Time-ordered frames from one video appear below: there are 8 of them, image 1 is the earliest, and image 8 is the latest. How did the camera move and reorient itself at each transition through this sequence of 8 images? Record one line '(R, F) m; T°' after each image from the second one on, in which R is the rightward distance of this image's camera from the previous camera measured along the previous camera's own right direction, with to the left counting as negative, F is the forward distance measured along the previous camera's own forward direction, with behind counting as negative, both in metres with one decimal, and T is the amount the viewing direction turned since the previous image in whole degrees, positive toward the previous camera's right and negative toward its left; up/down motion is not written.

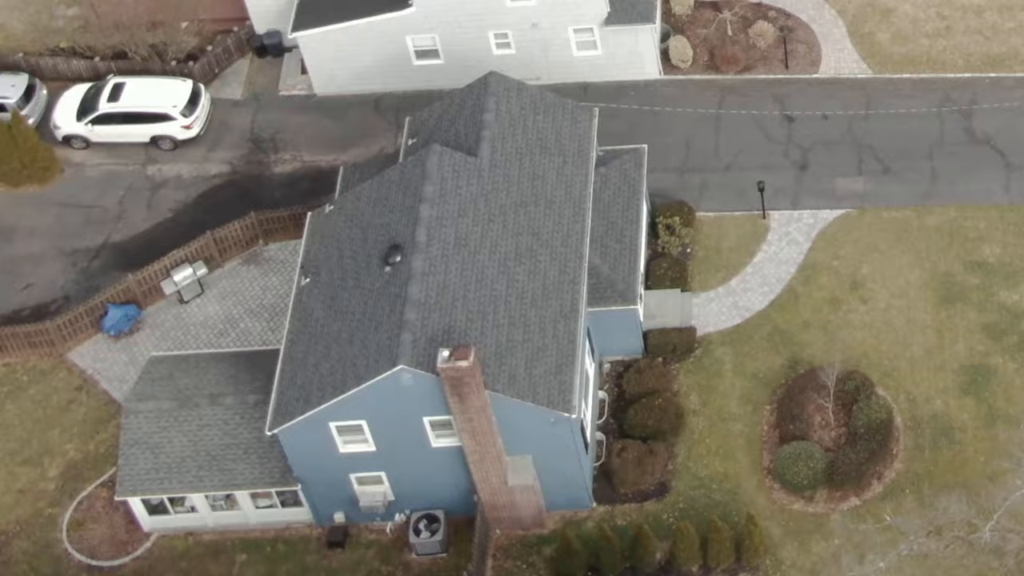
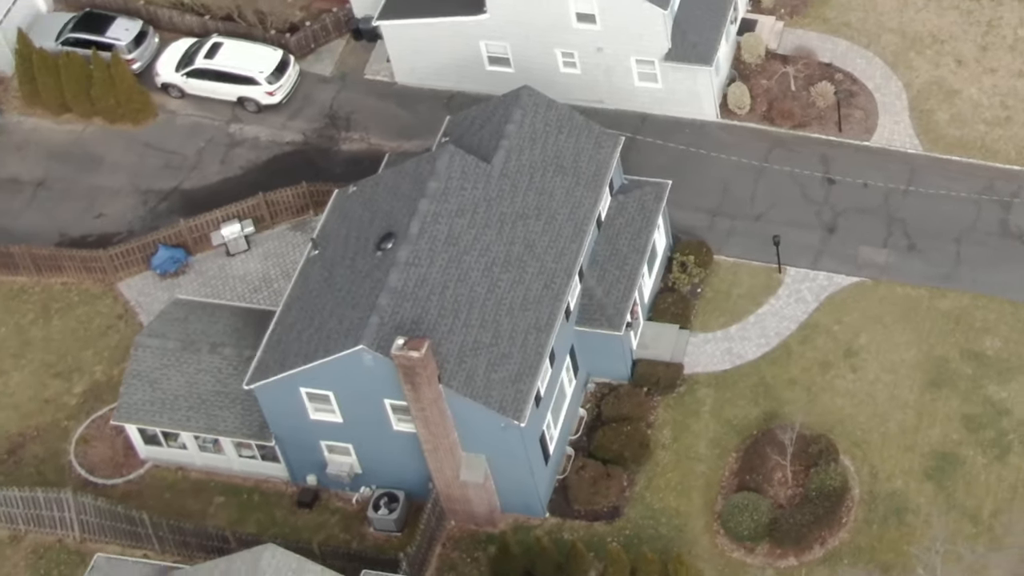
(+5.7, -1.3) m; -7°
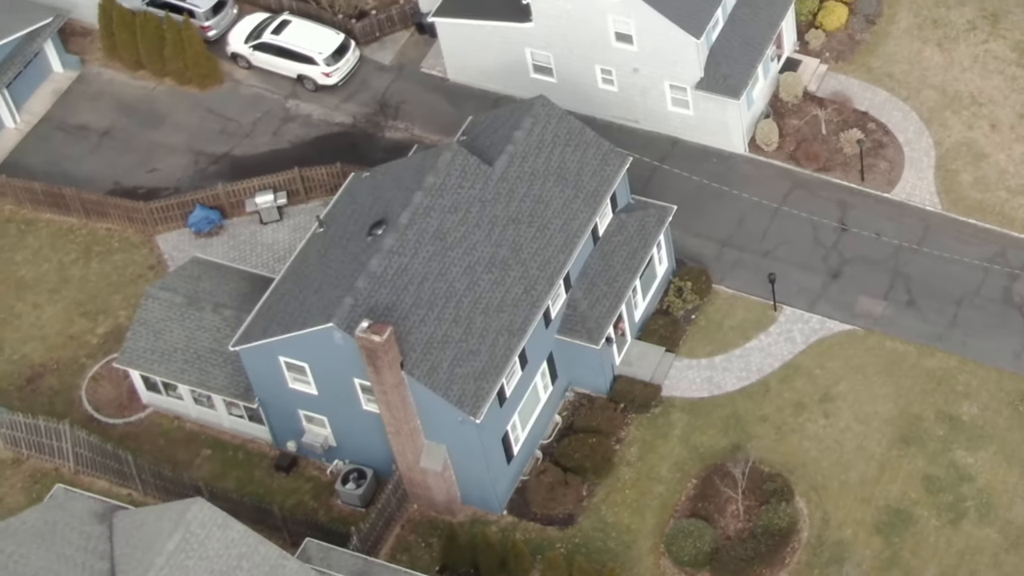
(+4.6, -1.0) m; -5°
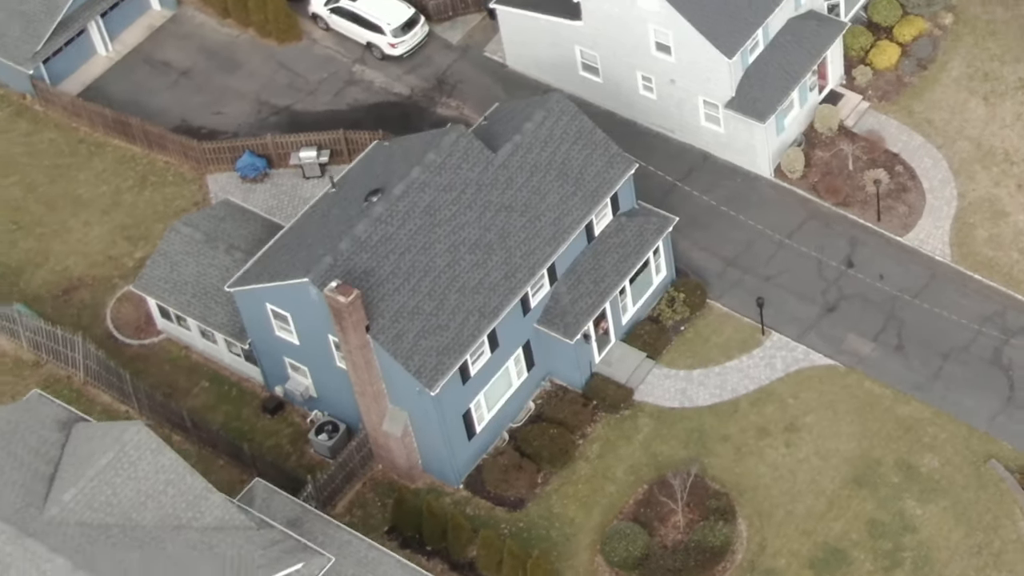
(+5.3, -1.1) m; -6°
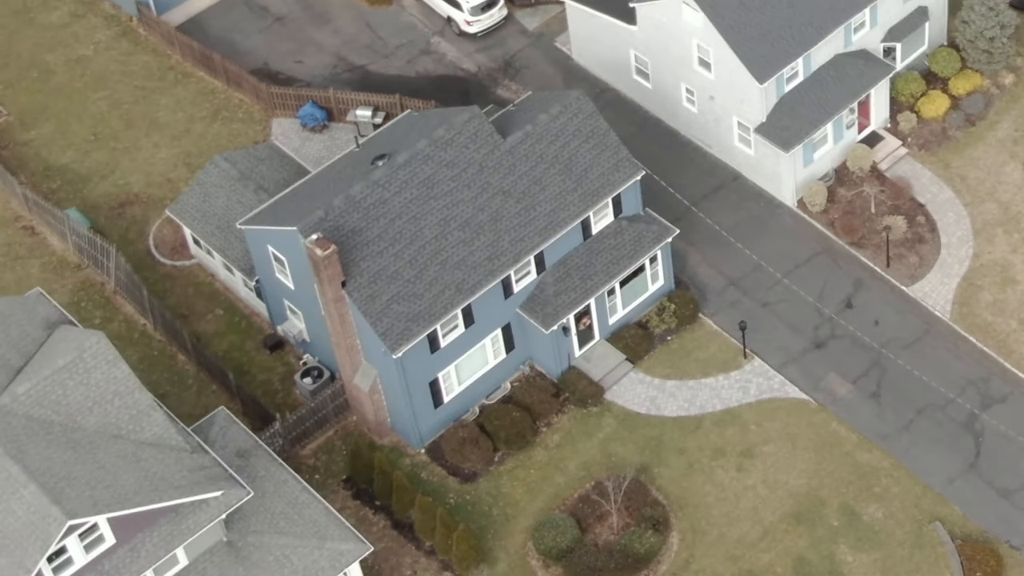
(+6.0, -1.1) m; -7°
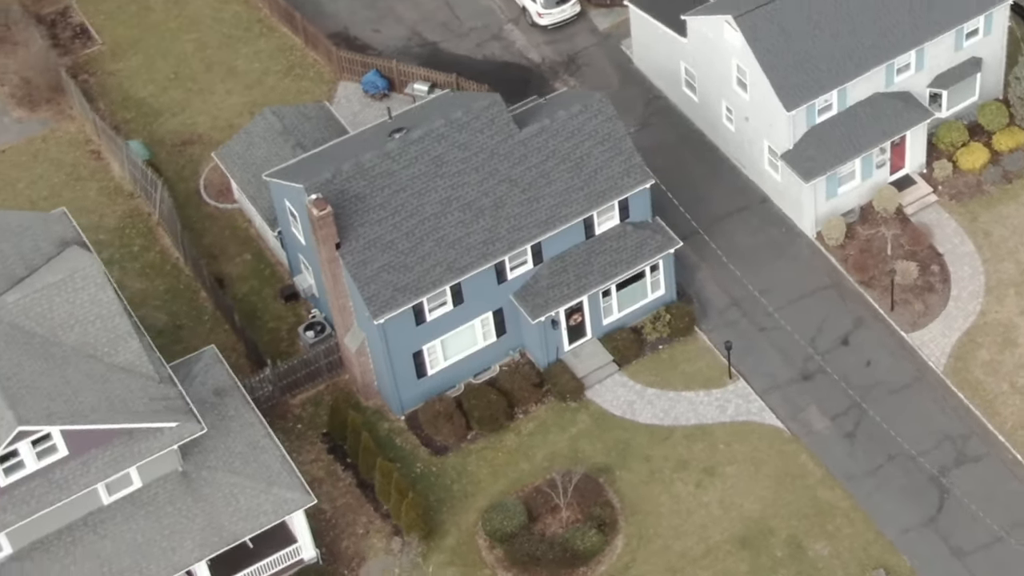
(+5.2, -0.8) m; -6°
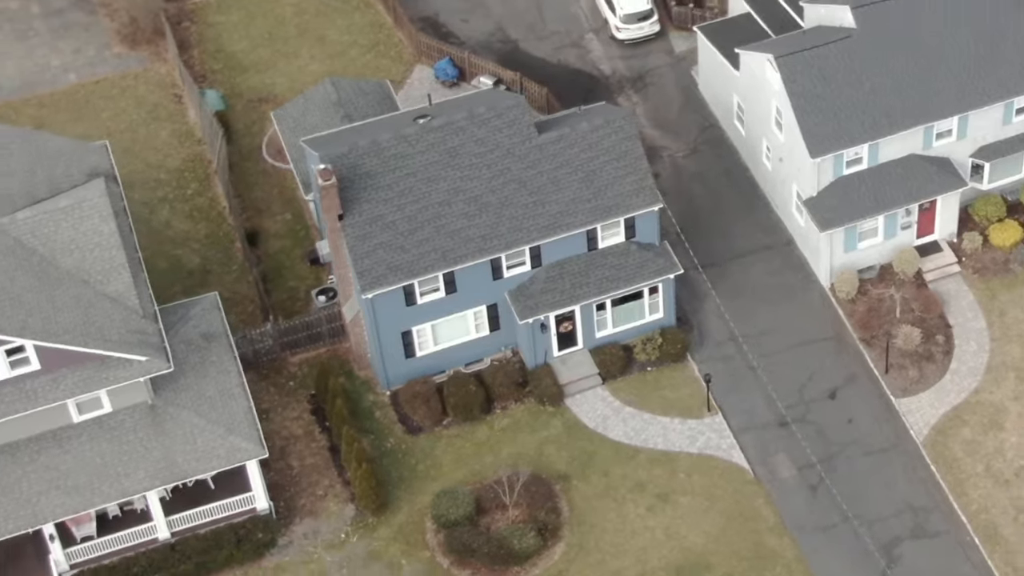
(+5.9, -0.6) m; -7°
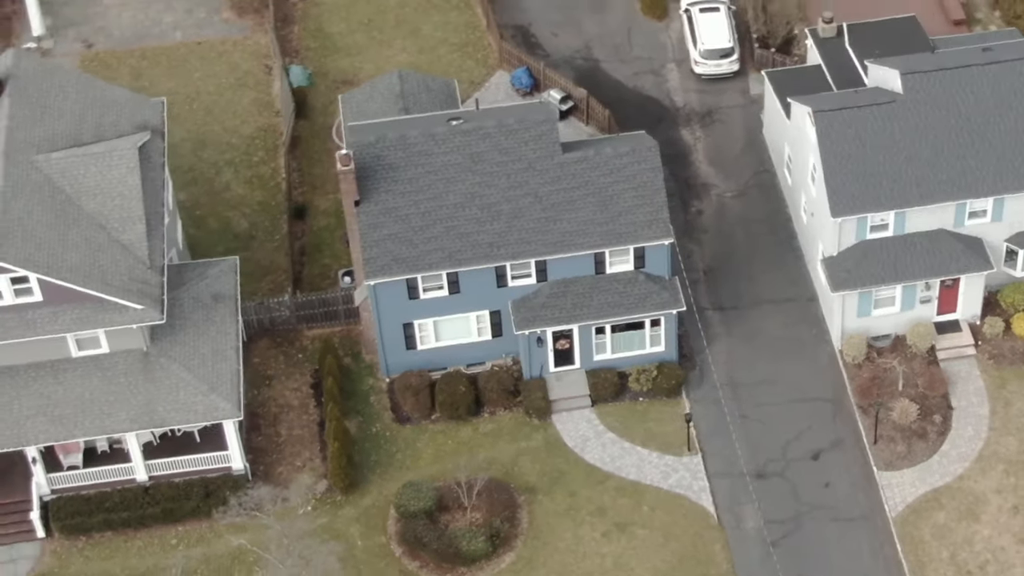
(+5.7, -0.5) m; -7°
